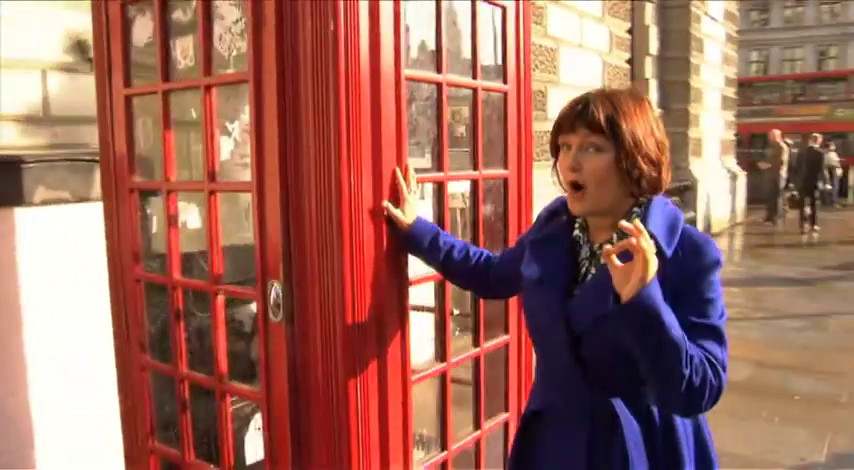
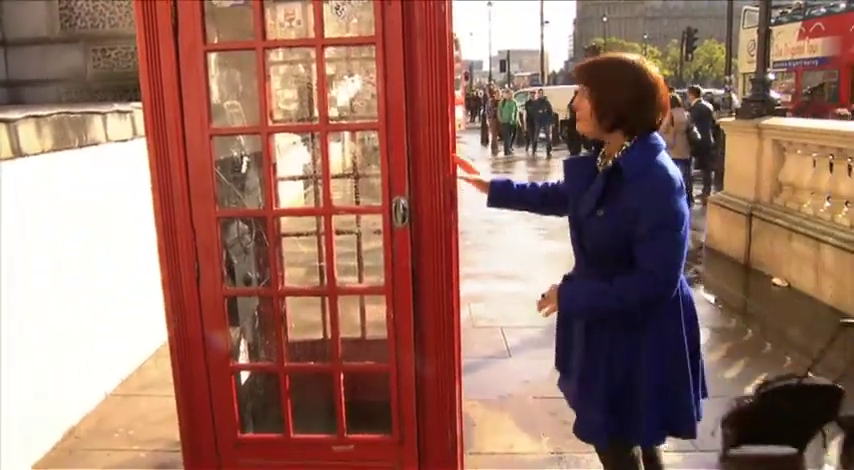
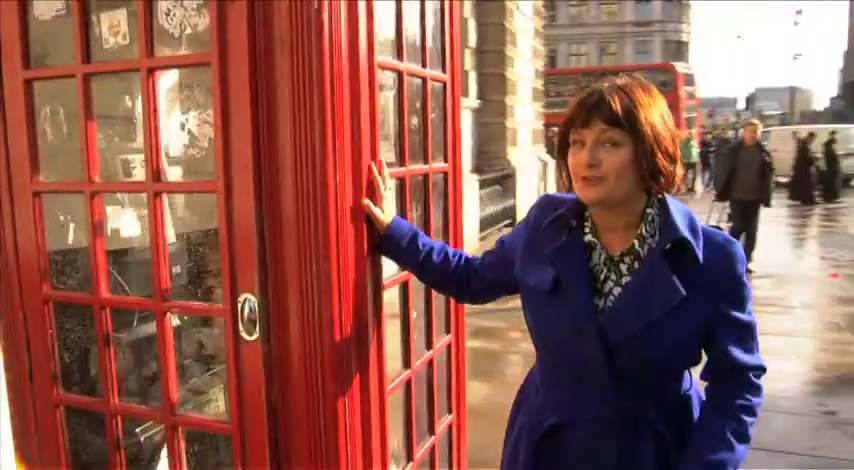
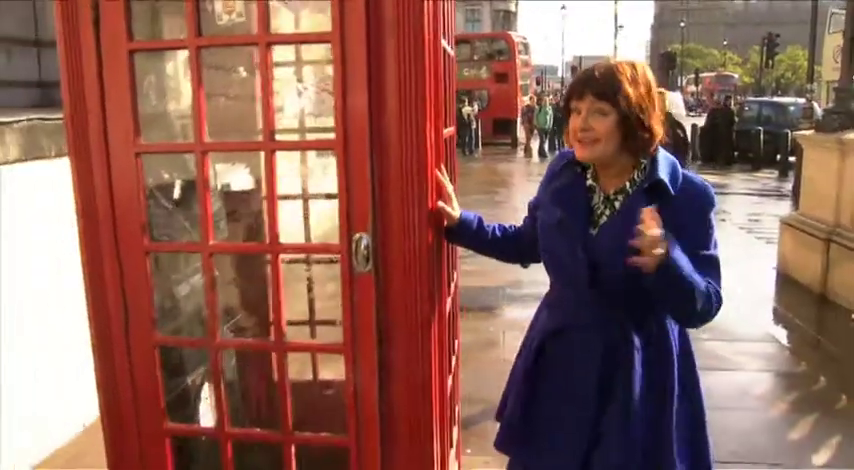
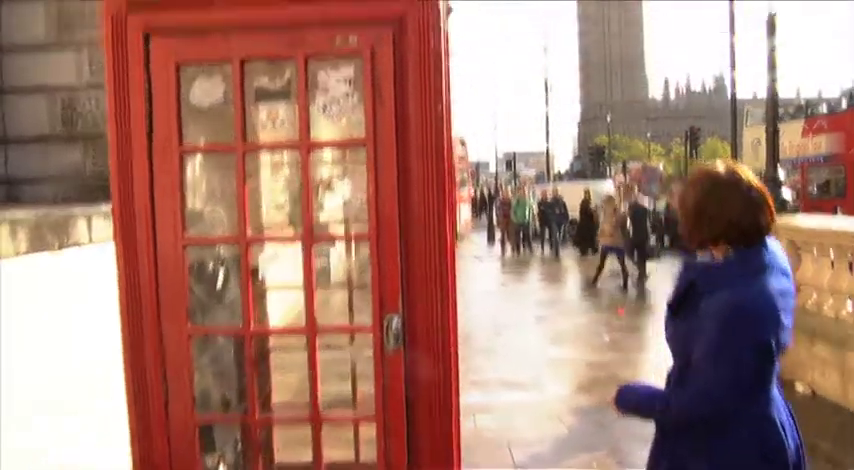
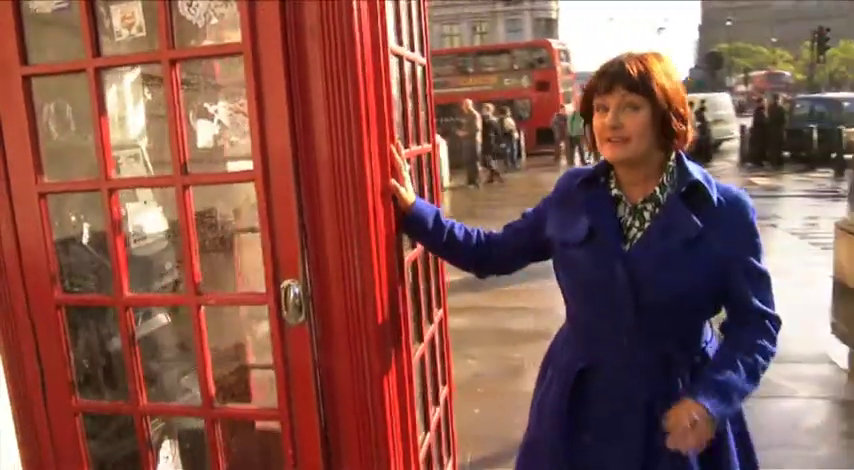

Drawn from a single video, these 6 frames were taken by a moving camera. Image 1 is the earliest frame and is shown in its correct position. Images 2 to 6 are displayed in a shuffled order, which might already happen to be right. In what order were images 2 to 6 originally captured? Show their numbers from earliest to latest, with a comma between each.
3, 6, 4, 2, 5
